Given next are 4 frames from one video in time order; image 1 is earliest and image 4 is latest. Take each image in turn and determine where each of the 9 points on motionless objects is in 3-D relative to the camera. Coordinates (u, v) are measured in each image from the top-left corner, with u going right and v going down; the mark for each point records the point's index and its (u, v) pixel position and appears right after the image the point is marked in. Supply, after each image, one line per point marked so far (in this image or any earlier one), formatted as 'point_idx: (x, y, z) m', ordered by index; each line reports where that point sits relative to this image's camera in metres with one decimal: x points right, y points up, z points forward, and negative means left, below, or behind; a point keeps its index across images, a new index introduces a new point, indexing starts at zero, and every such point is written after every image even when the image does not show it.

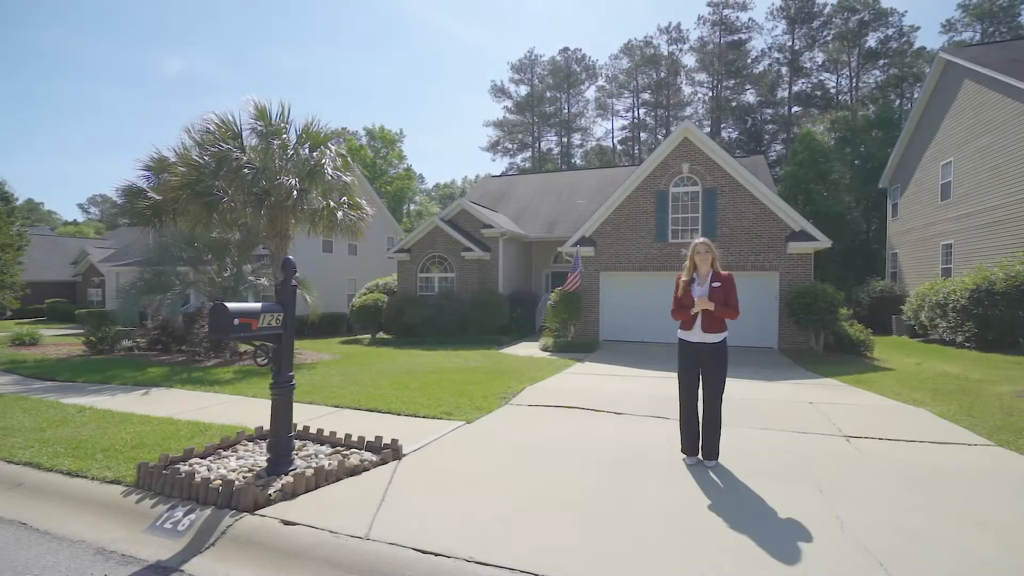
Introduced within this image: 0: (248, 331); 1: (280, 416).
0: (-1.8, -0.3, +3.7) m
1: (-1.7, -0.9, +4.0) m
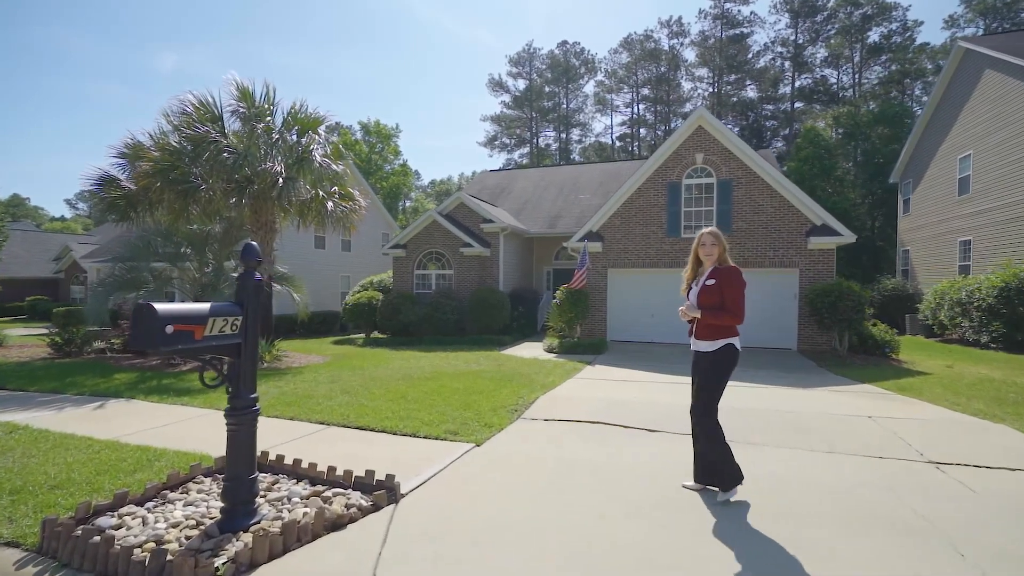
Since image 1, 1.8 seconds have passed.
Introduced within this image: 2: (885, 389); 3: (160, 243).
0: (-1.6, -0.3, +2.7) m
1: (-1.5, -0.9, +3.0) m
2: (+6.0, -1.6, +9.1) m
3: (-7.4, +1.0, +11.8) m
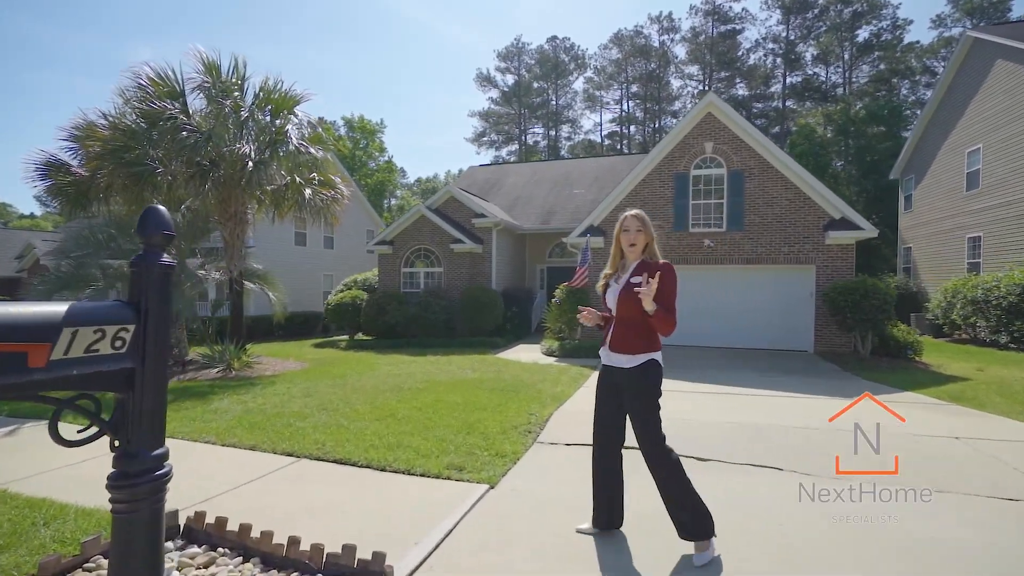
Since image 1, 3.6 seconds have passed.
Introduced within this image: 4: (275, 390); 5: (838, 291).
0: (-1.3, -0.2, +1.5) m
1: (-1.3, -0.9, +1.9) m
2: (+6.1, -1.6, +8.1) m
3: (-7.5, +1.0, +10.5) m
4: (-3.3, -1.4, +7.6) m
5: (+7.2, -0.1, +12.3) m
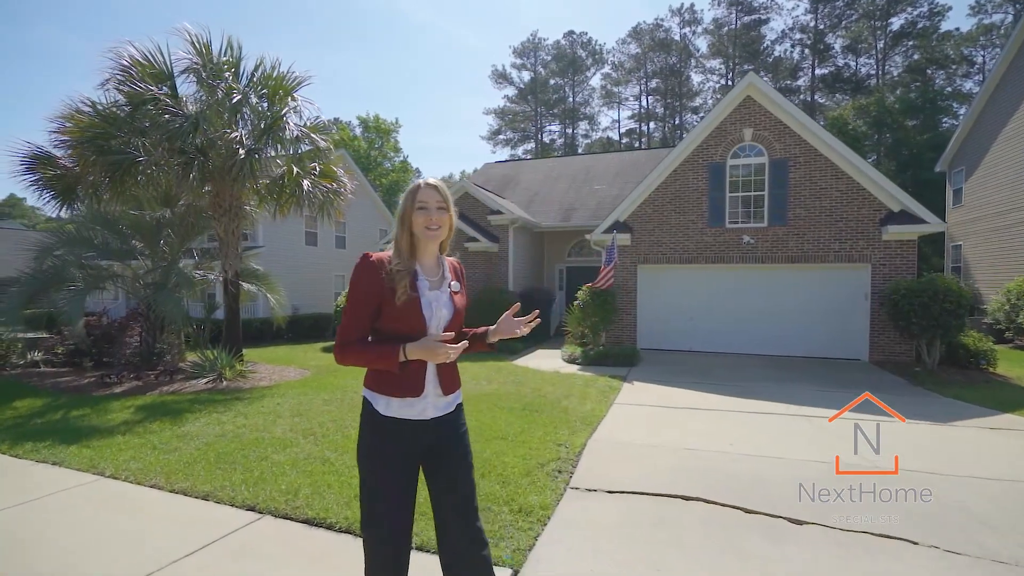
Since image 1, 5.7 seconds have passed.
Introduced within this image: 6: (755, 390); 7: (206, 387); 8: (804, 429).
0: (-1.3, -0.2, +0.5) m
1: (-1.2, -0.9, +0.8) m
2: (+6.3, -1.6, +6.8) m
3: (-7.1, +1.0, +9.6) m
4: (-3.0, -1.4, +6.6) m
5: (+7.6, -0.1, +10.9) m
6: (+4.0, -1.7, +8.9) m
7: (-4.9, -1.6, +8.9) m
8: (+3.5, -1.6, +6.1) m
